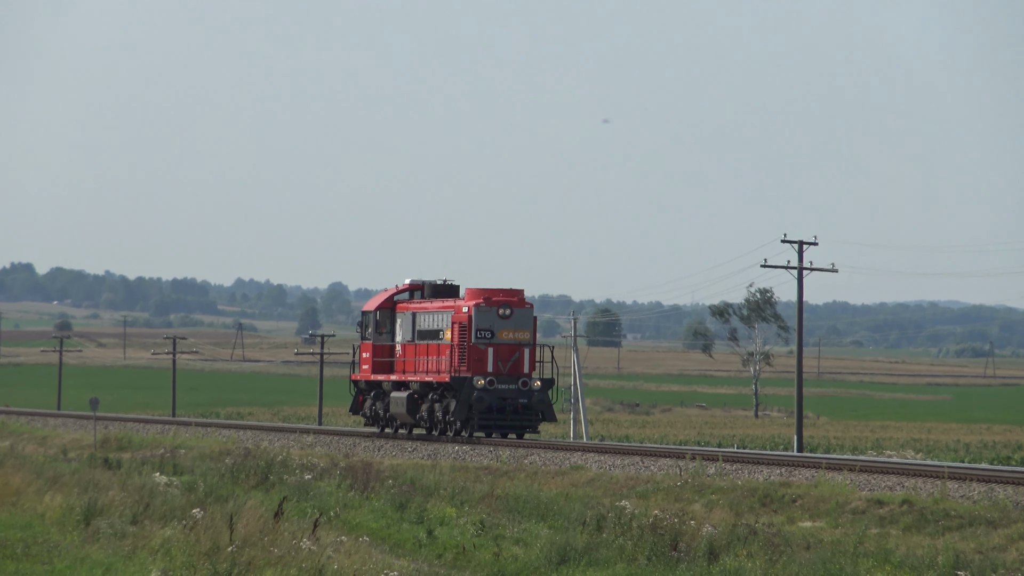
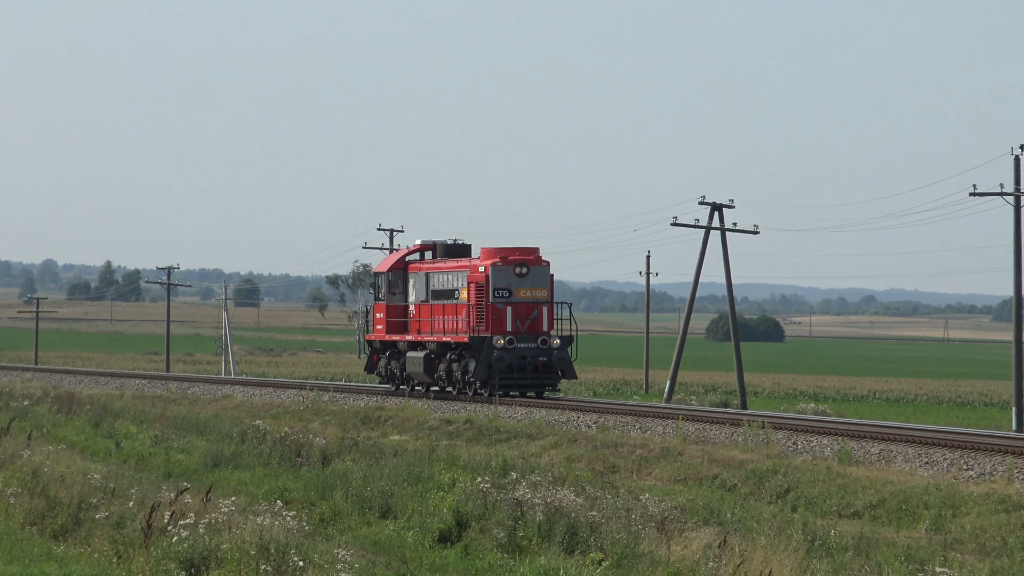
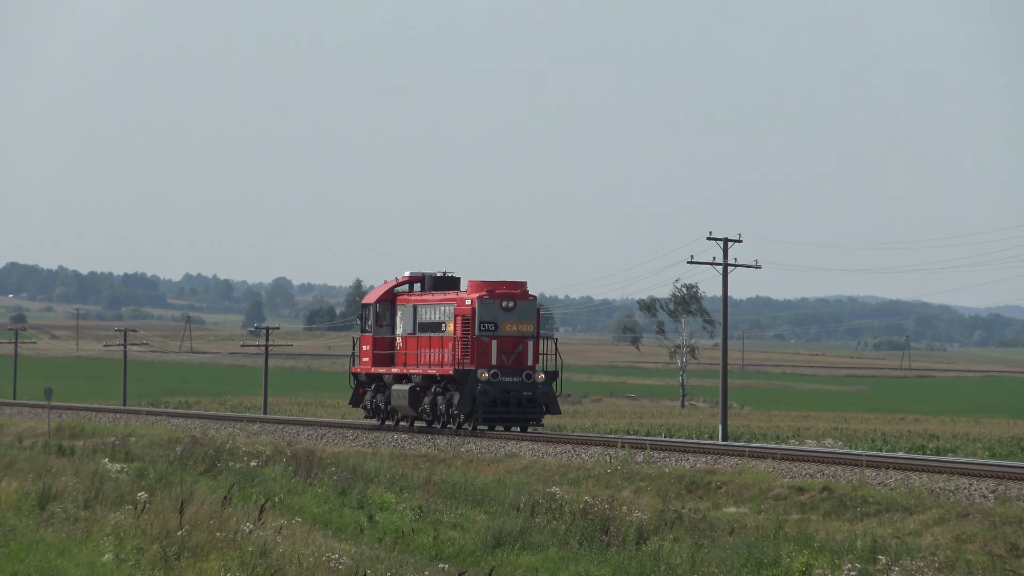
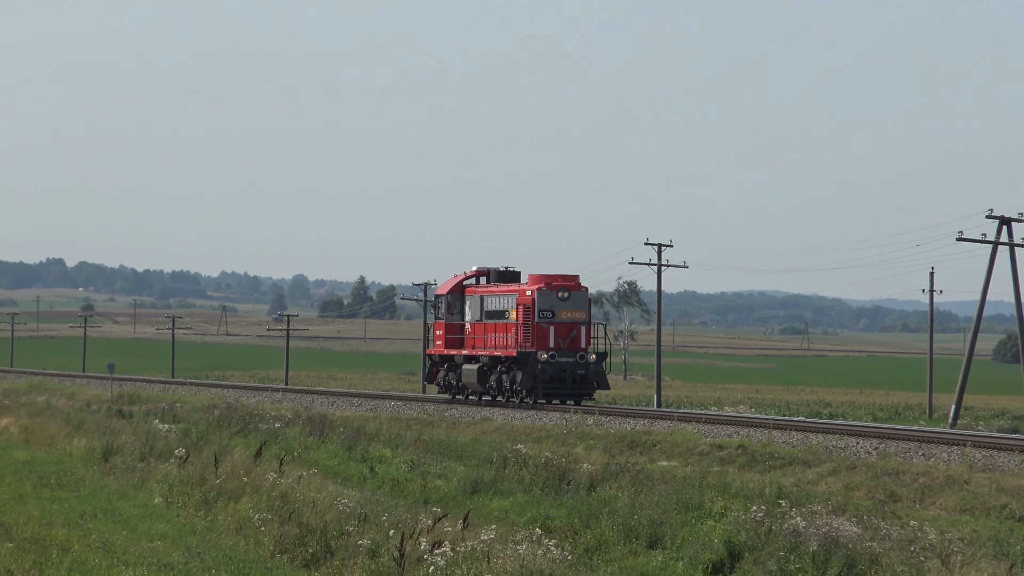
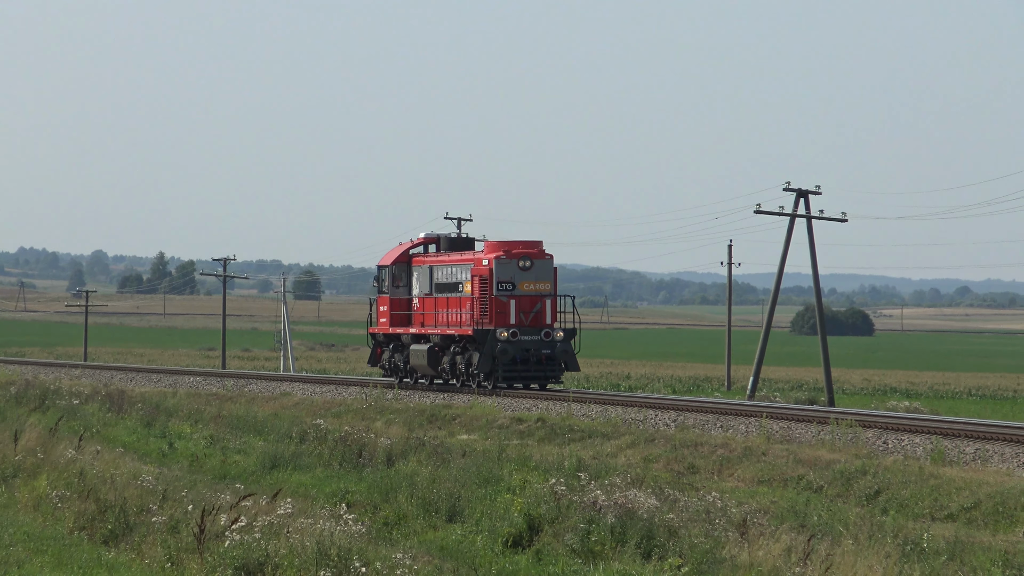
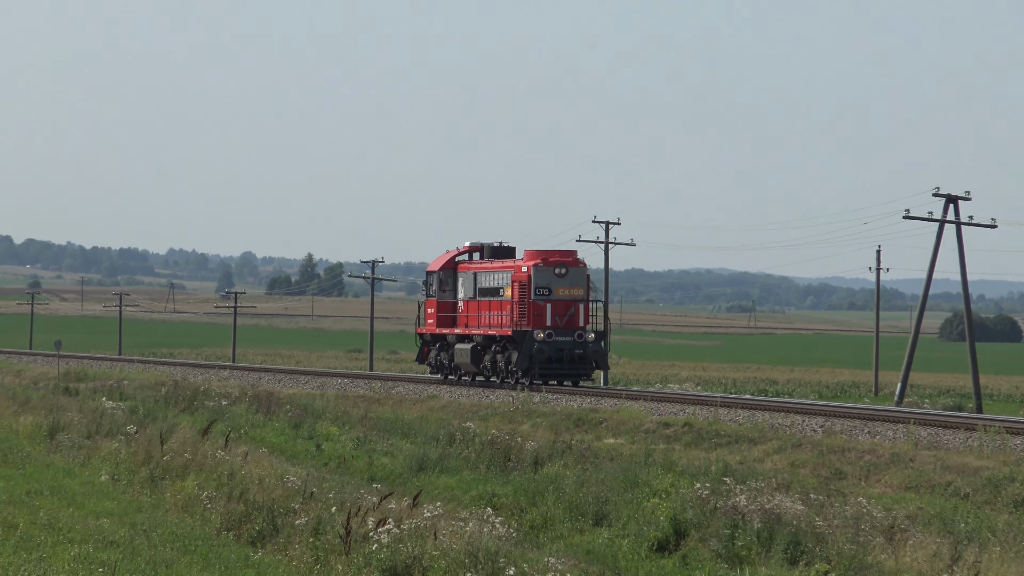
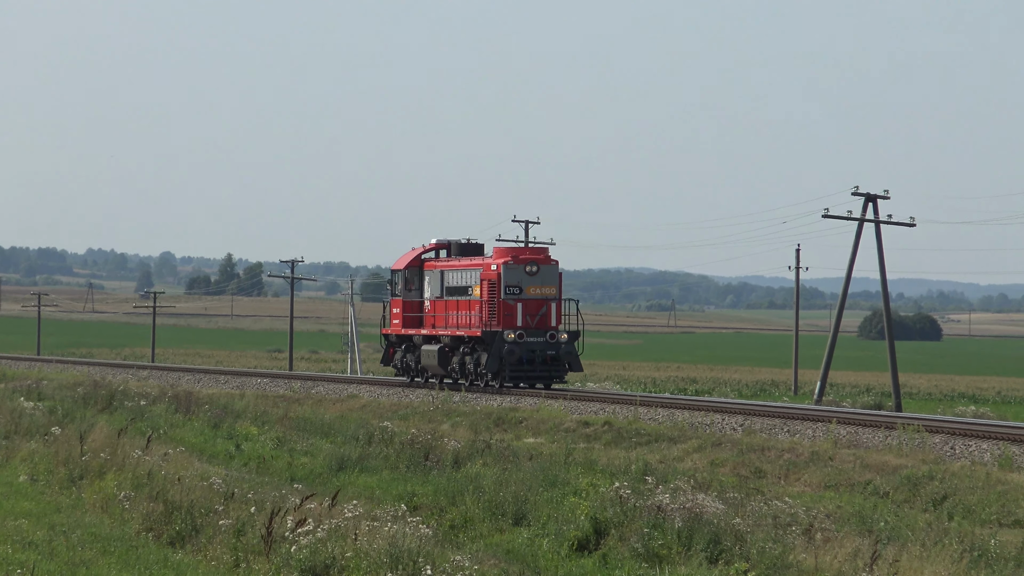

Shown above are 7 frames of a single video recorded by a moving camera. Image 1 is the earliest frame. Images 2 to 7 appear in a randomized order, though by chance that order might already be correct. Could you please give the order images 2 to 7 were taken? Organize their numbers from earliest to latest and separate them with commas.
3, 4, 6, 7, 5, 2
